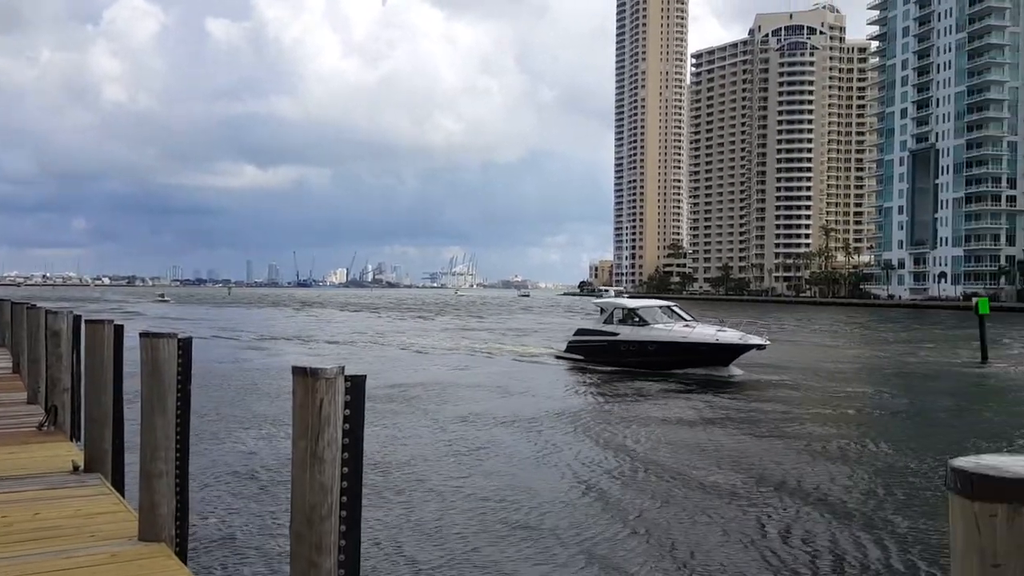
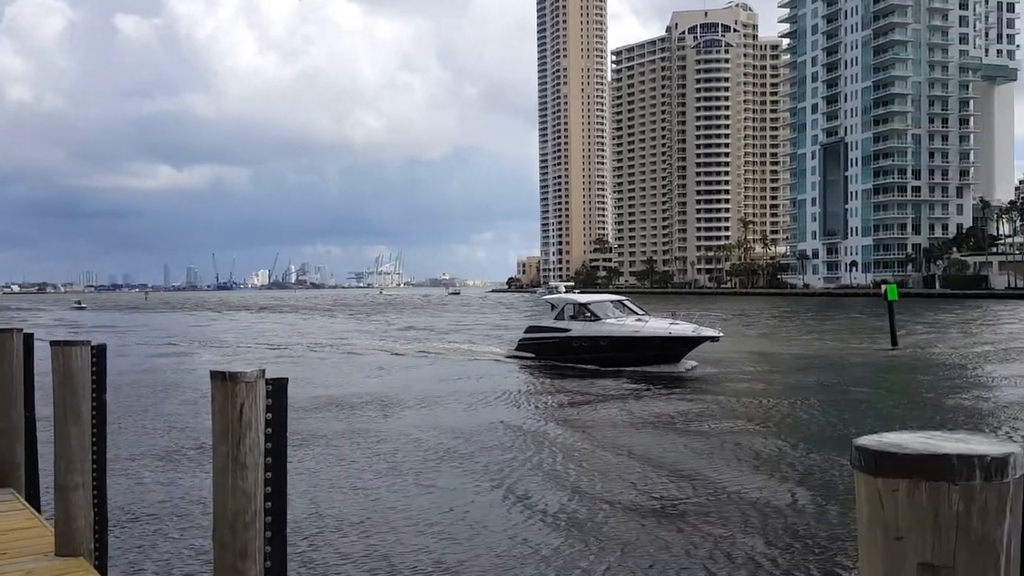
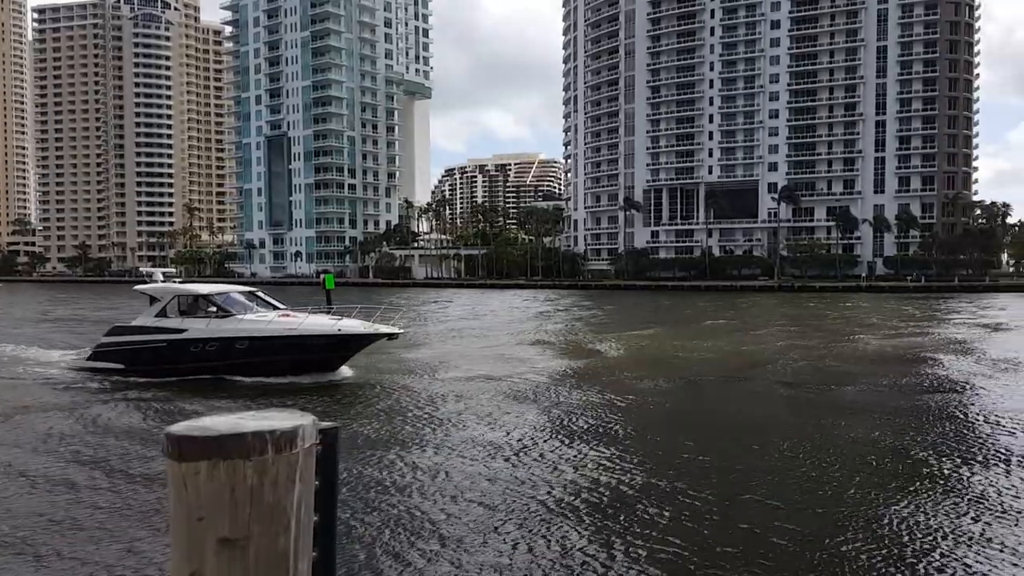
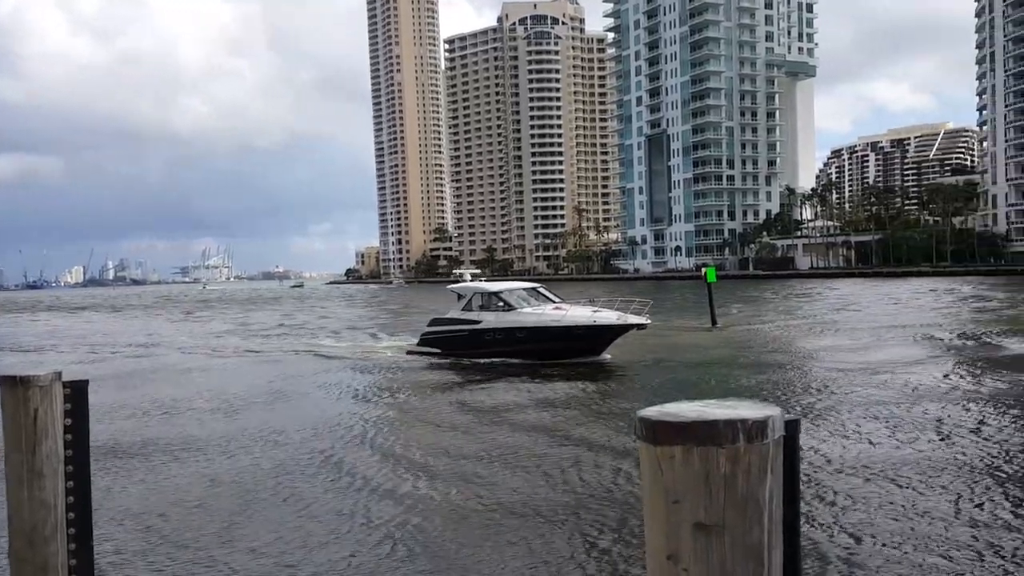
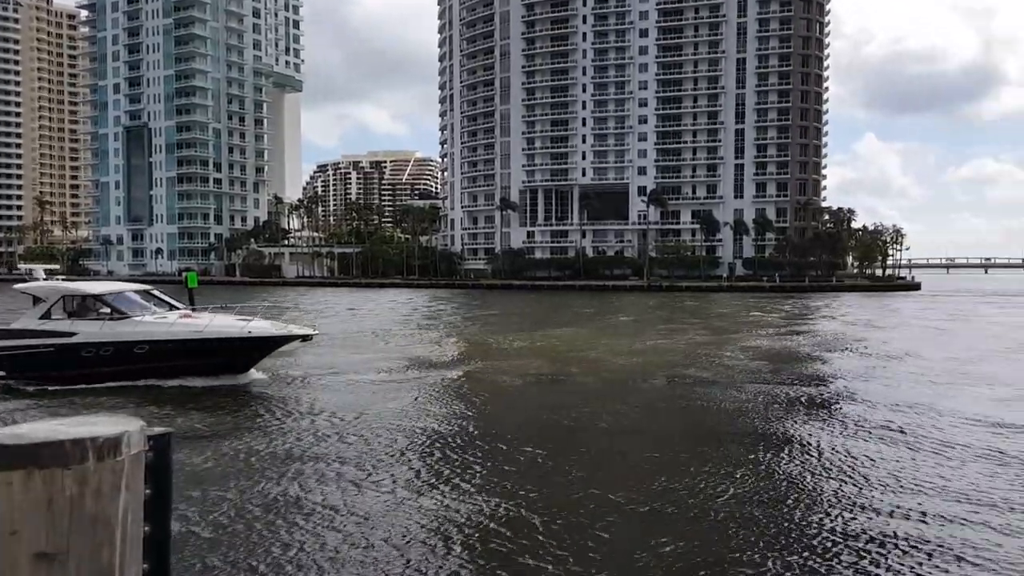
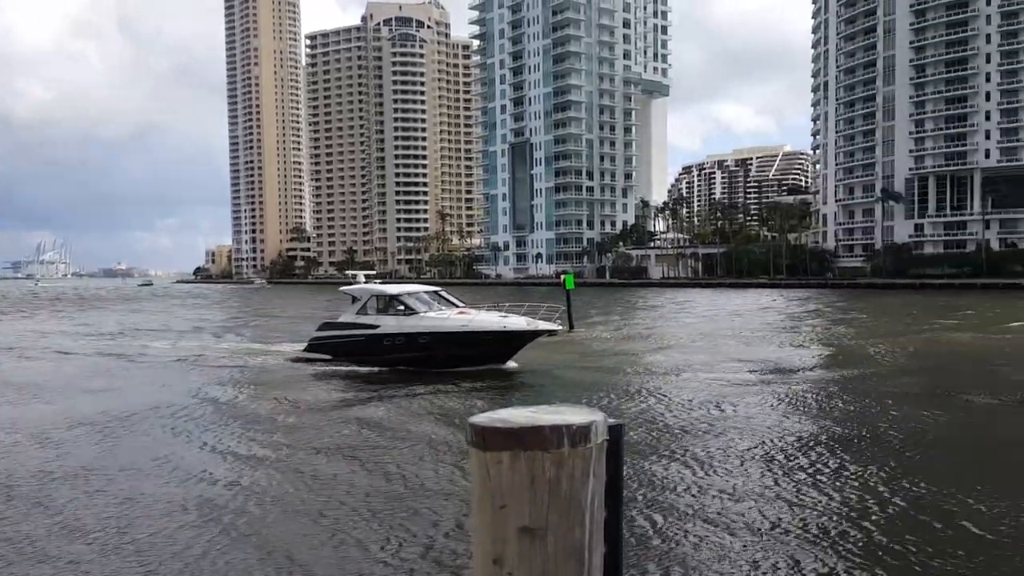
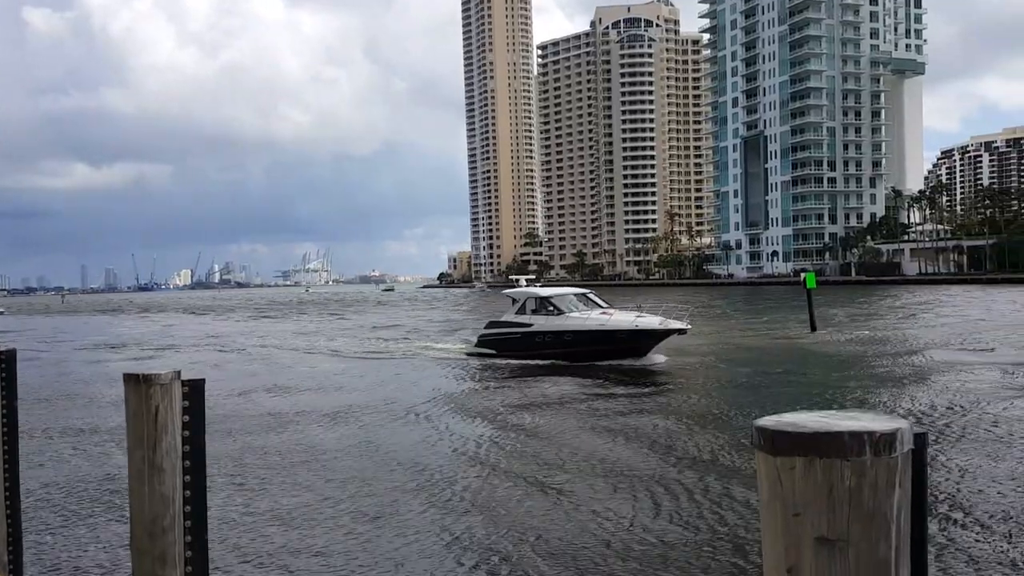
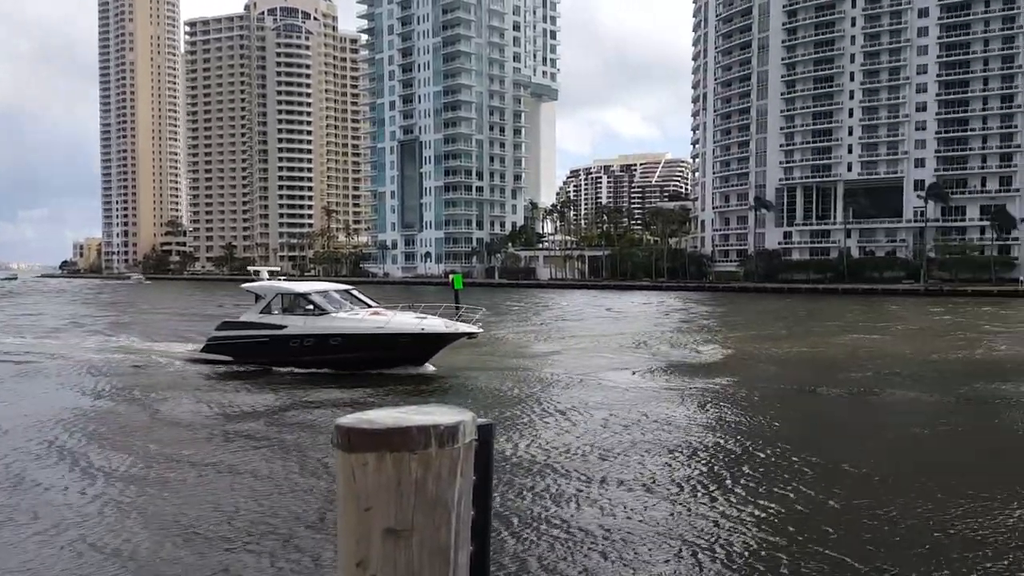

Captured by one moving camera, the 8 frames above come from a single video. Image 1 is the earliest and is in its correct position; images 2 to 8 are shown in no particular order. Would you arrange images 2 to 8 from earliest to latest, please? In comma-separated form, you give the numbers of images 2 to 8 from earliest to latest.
2, 7, 4, 6, 8, 3, 5
